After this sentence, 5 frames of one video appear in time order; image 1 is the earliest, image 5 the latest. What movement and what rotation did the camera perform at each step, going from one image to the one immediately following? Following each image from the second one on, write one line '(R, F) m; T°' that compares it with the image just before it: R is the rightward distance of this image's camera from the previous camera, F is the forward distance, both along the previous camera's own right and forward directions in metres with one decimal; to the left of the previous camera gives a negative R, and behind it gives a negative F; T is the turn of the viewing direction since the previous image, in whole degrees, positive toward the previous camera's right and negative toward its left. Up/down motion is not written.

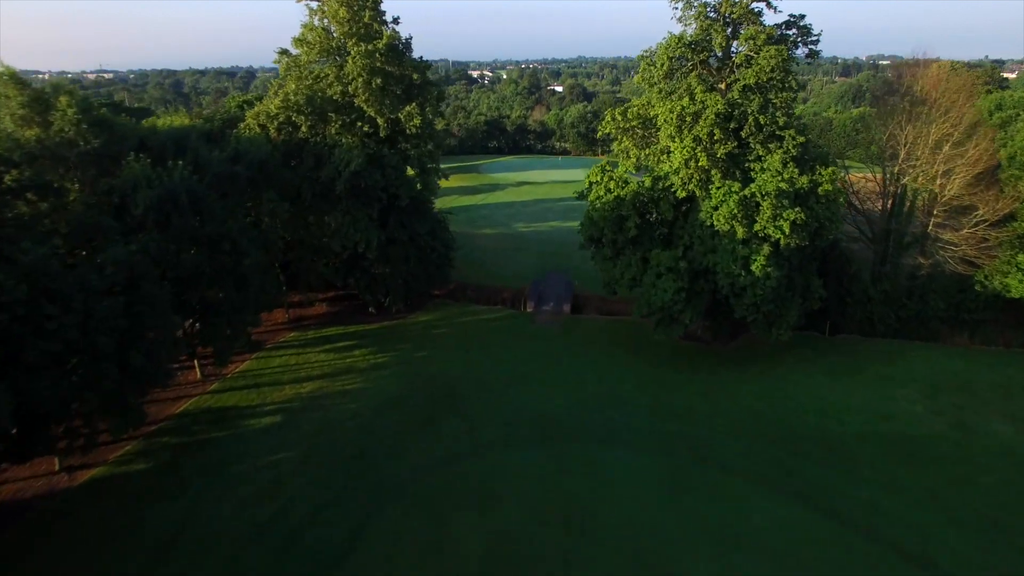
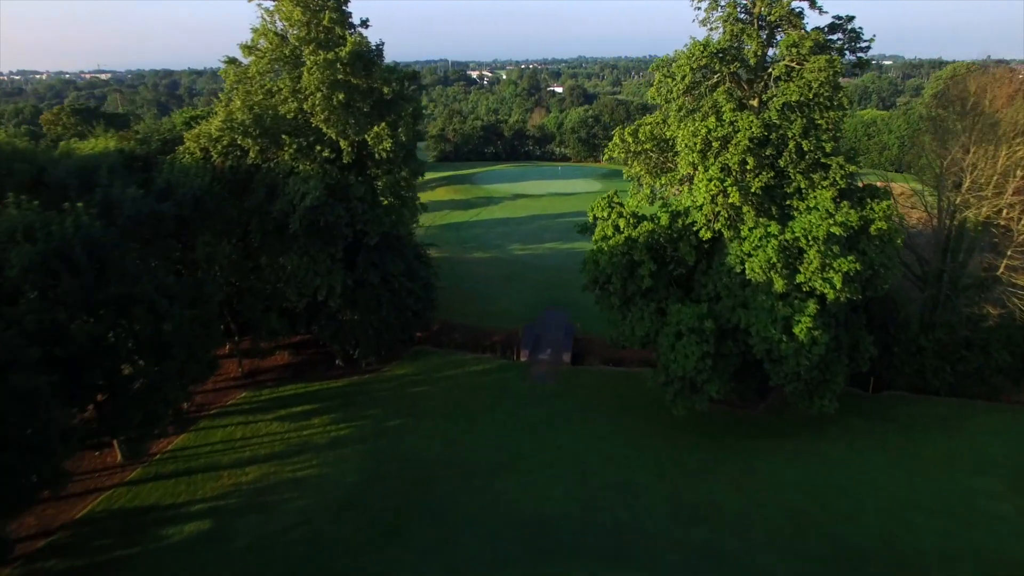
(+0.3, +3.3) m; 0°
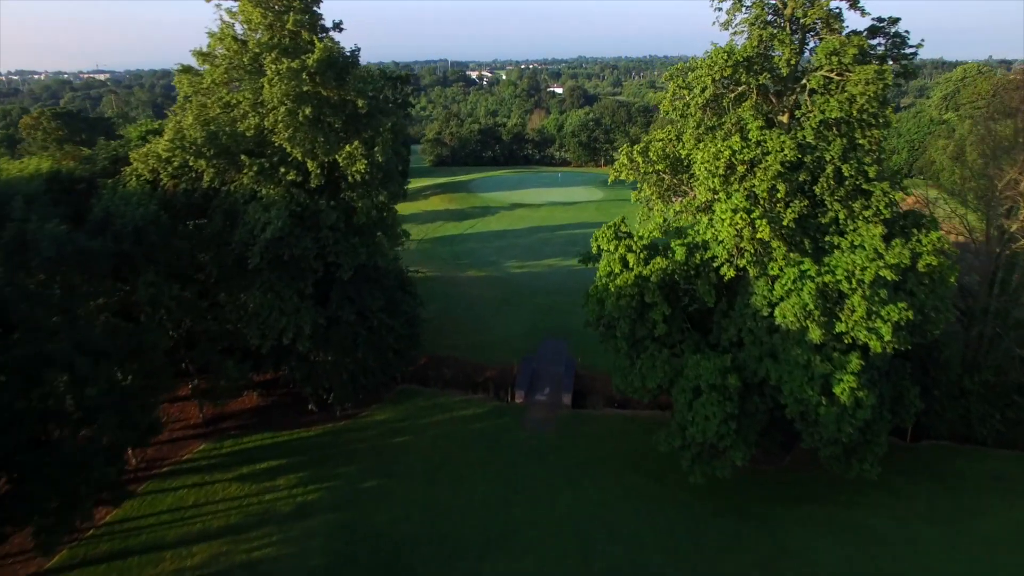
(+0.2, +2.1) m; 0°
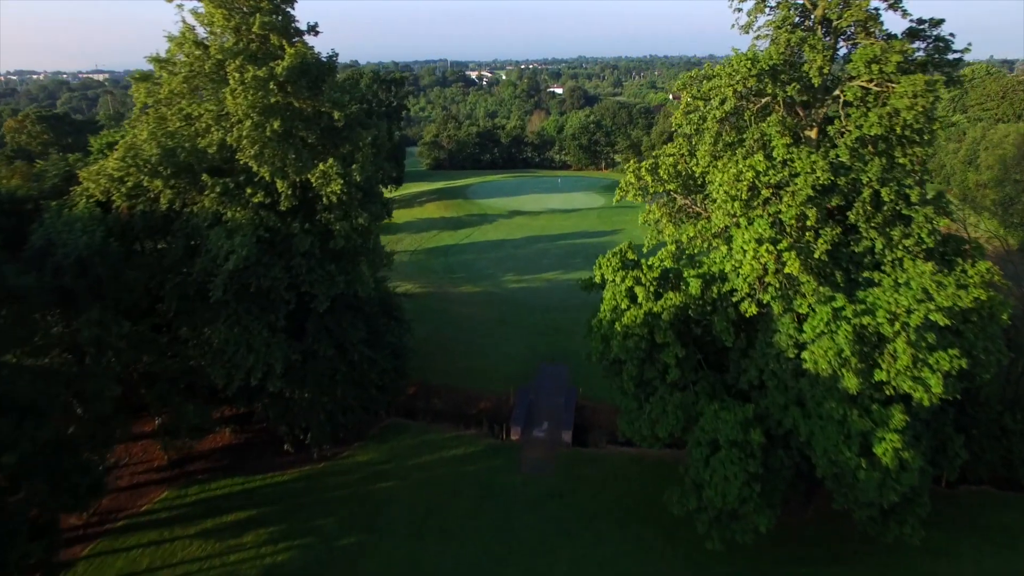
(+0.1, +1.6) m; 0°
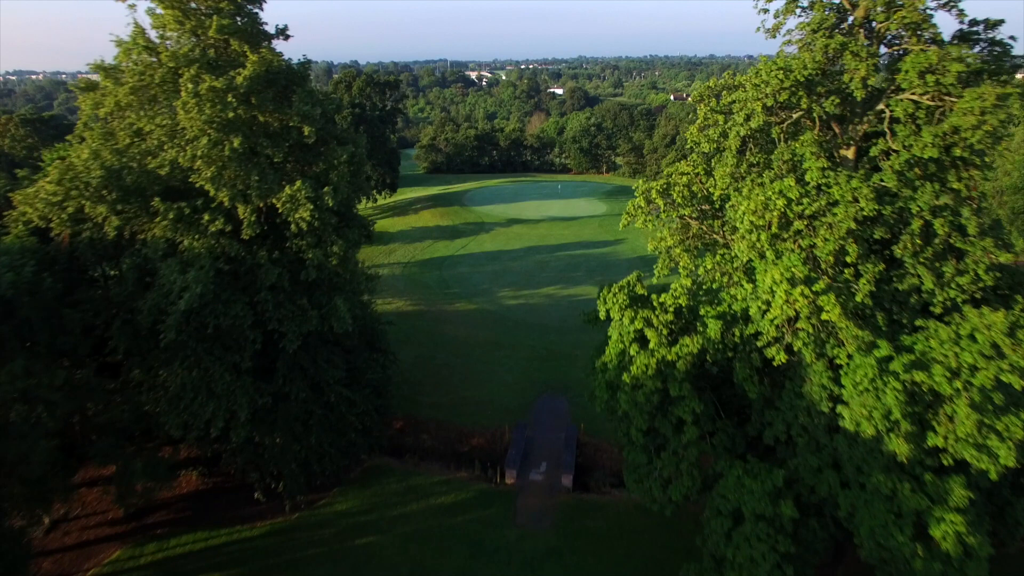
(+0.2, +1.6) m; 0°
